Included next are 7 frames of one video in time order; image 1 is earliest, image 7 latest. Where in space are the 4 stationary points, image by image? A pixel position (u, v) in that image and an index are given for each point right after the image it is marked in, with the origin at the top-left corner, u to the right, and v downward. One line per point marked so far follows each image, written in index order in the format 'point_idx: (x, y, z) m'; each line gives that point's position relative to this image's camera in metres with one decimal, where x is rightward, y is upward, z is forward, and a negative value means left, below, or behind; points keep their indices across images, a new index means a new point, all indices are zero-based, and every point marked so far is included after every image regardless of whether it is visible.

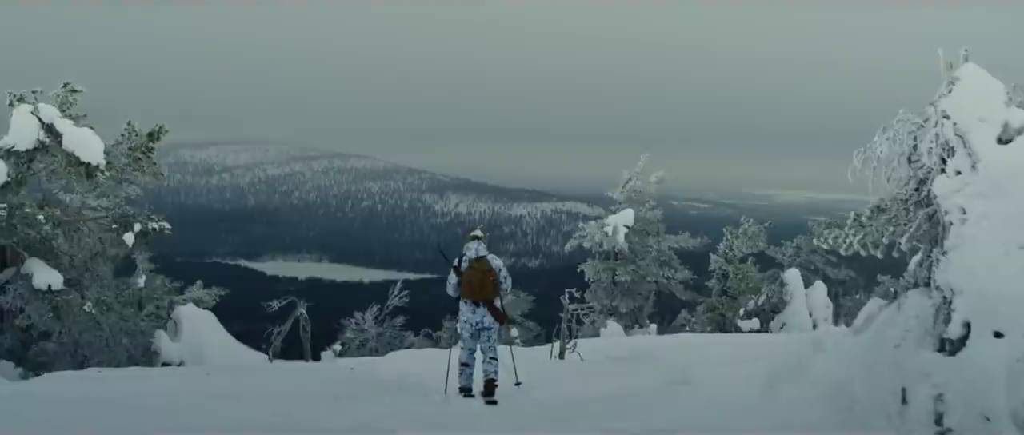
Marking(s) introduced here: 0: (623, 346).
0: (+1.9, -2.3, +13.3) m
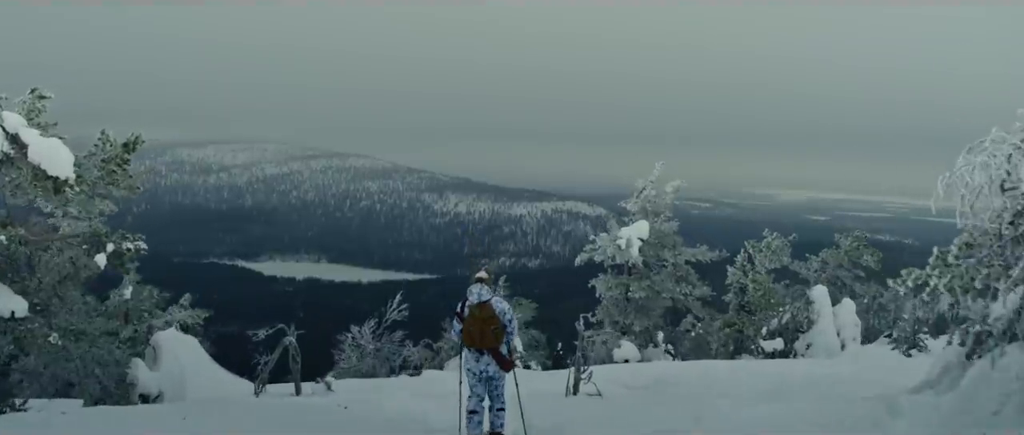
0: (+2.0, -2.6, +12.4) m
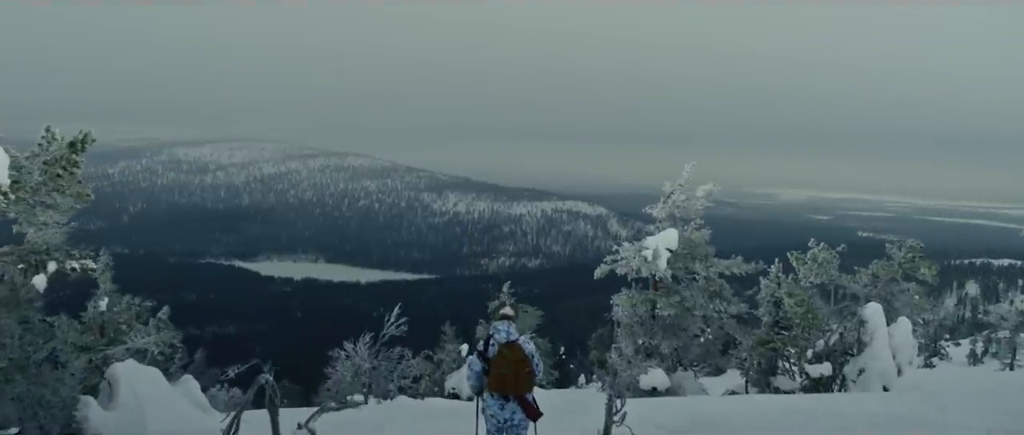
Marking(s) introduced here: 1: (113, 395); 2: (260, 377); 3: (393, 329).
0: (+2.3, -2.7, +10.7) m
1: (-5.4, -2.4, +9.9) m
2: (-3.0, -1.9, +8.7) m
3: (-2.9, -2.7, +17.8) m
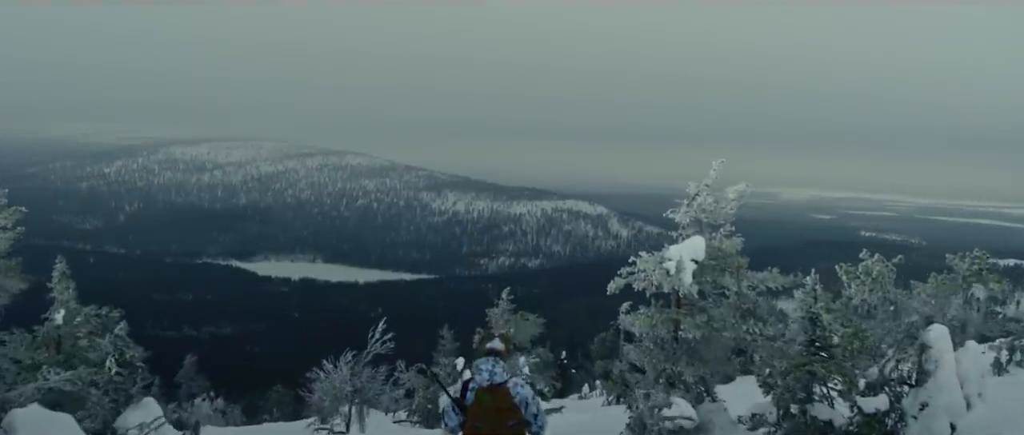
0: (+2.3, -2.8, +8.9) m
1: (-5.4, -2.5, +8.0) m
2: (-3.0, -2.0, +6.8) m
3: (-2.9, -2.8, +15.9) m
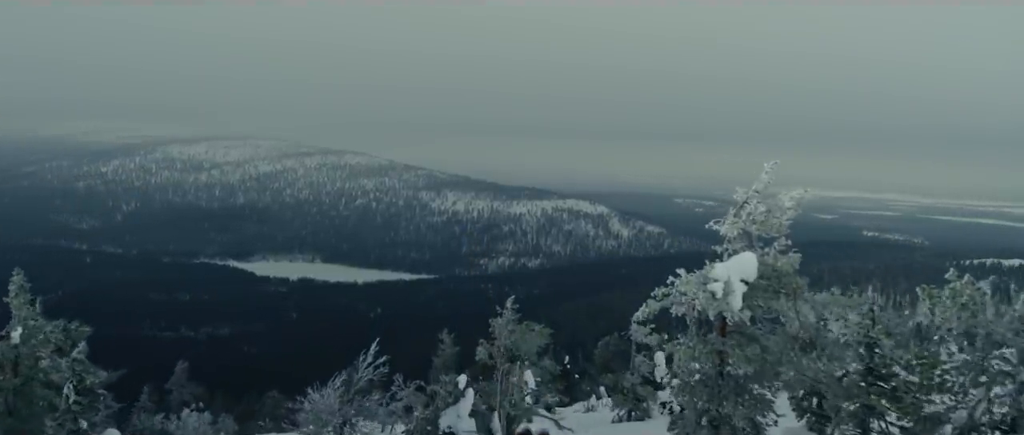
0: (+2.5, -3.0, +7.1) m
1: (-5.2, -2.6, +6.2) m
2: (-2.8, -2.1, +5.0) m
3: (-2.7, -2.9, +14.1) m
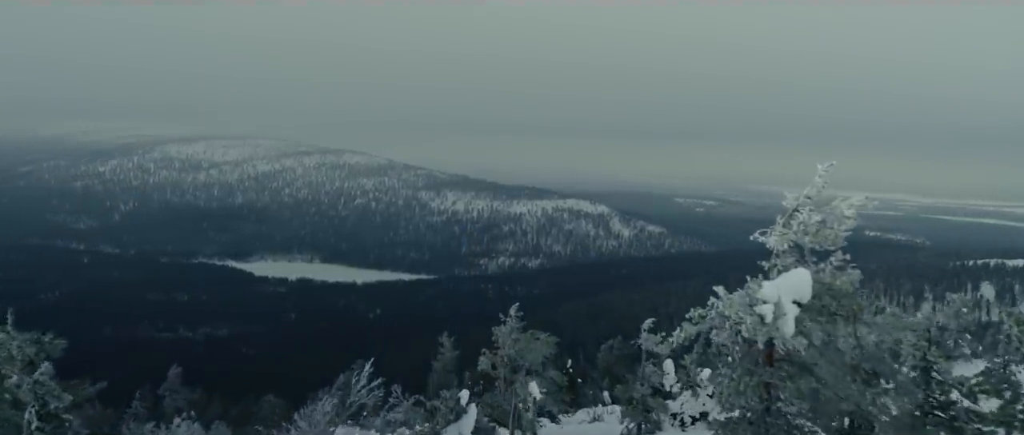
0: (+2.6, -3.1, +5.7) m
1: (-5.0, -2.7, +4.9) m
2: (-2.6, -2.2, +3.7) m
3: (-2.5, -3.0, +12.7) m
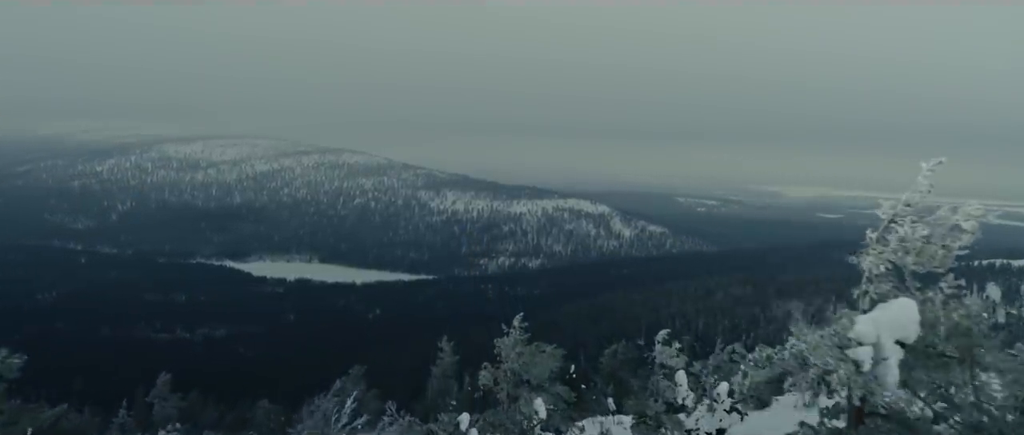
0: (+2.7, -3.2, +3.8) m
1: (-4.9, -2.9, +3.0) m
2: (-2.5, -2.4, +1.8) m
3: (-2.4, -3.2, +10.8) m
